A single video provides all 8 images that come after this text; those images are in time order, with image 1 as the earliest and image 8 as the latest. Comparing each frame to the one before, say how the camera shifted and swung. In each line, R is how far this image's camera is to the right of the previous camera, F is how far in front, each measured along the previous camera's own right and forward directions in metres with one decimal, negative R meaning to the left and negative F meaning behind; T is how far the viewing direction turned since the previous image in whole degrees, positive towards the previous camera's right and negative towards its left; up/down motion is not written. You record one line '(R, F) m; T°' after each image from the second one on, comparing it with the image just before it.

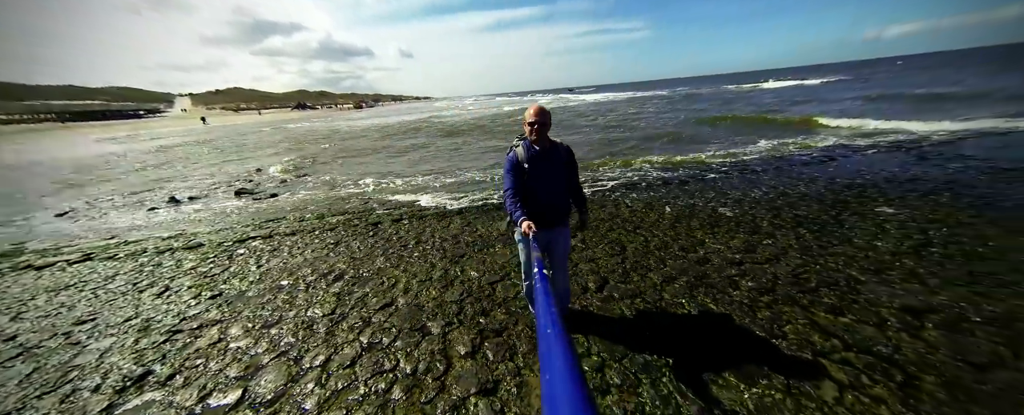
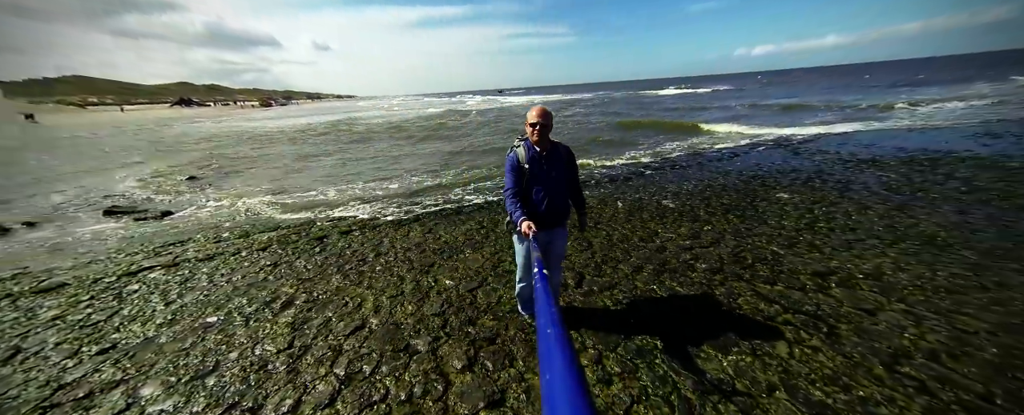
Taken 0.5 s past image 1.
(-0.7, +0.1) m; +12°
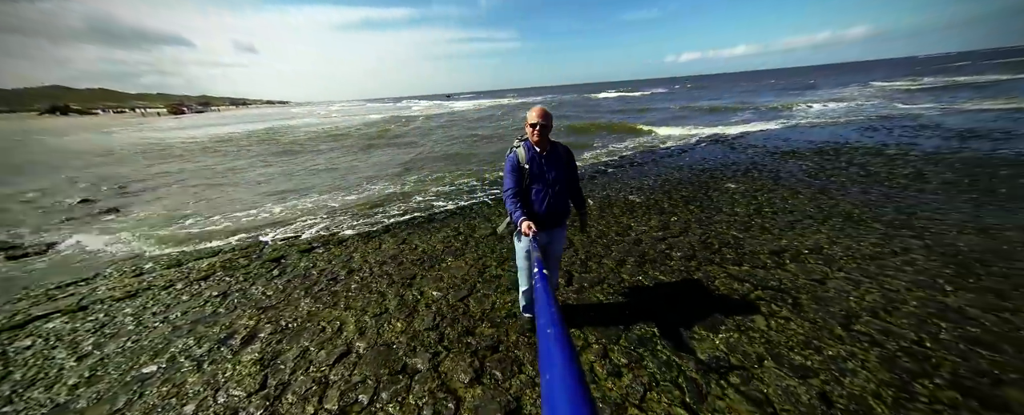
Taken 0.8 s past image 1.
(-0.6, +0.1) m; +8°
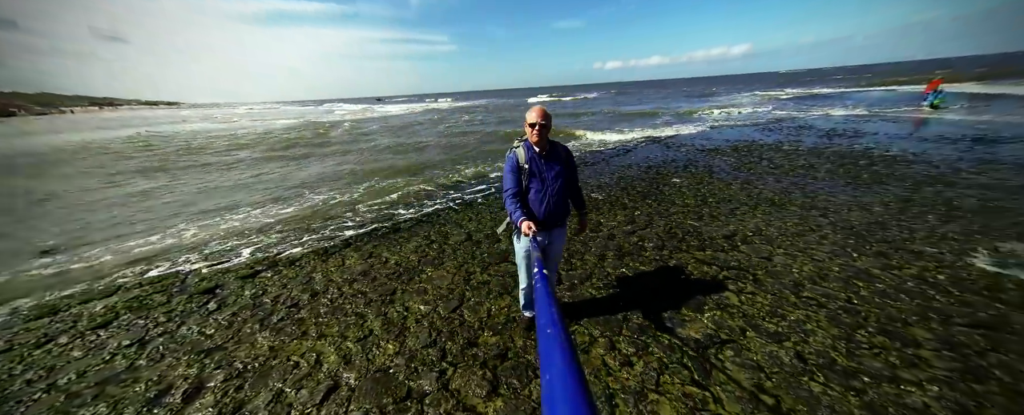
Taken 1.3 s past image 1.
(-0.8, +0.2) m; +11°
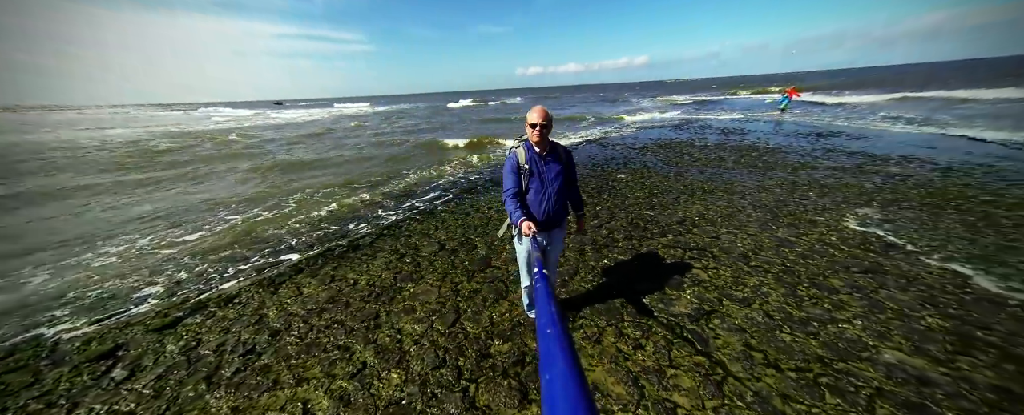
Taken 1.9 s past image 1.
(-1.0, +0.2) m; +13°
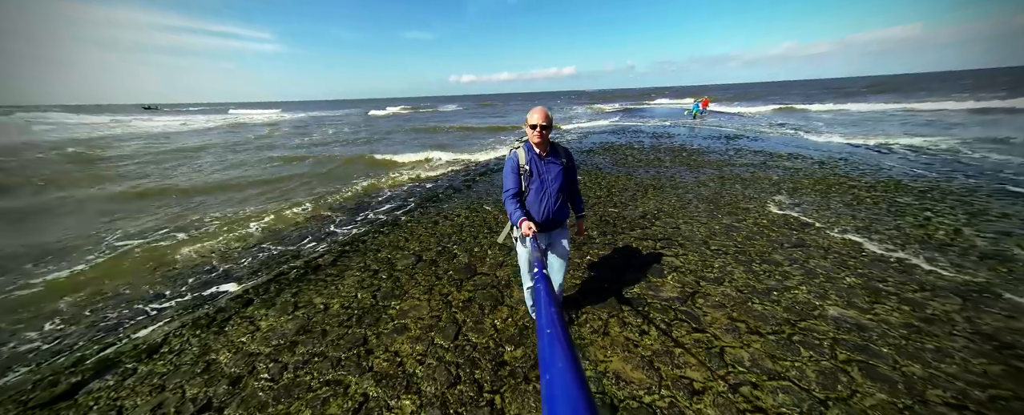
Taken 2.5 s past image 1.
(-0.9, +0.1) m; +11°
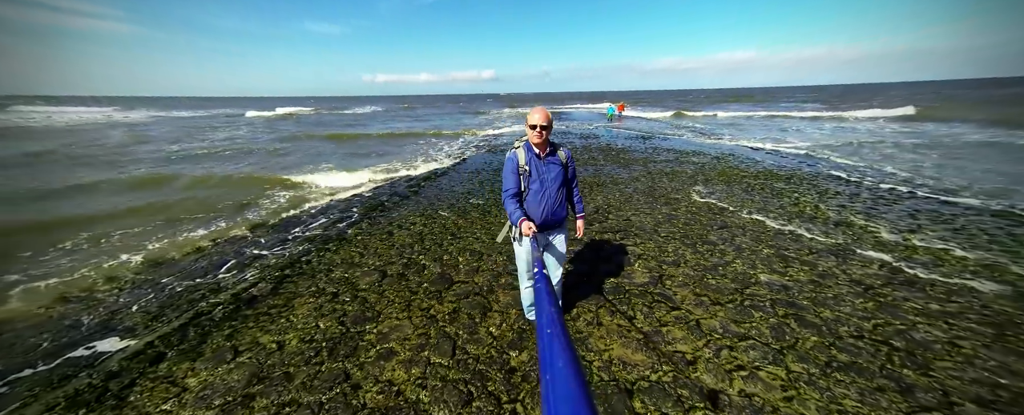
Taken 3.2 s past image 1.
(-0.9, +0.2) m; +13°
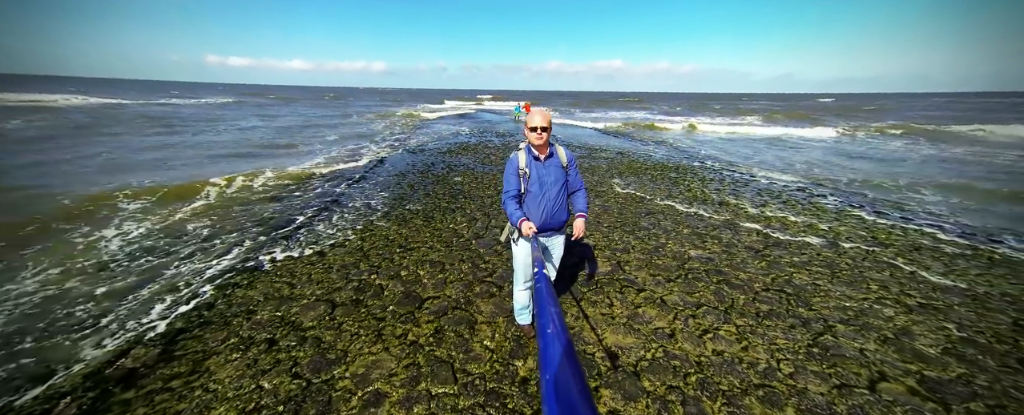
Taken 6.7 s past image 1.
(-1.1, +0.3) m; +17°
